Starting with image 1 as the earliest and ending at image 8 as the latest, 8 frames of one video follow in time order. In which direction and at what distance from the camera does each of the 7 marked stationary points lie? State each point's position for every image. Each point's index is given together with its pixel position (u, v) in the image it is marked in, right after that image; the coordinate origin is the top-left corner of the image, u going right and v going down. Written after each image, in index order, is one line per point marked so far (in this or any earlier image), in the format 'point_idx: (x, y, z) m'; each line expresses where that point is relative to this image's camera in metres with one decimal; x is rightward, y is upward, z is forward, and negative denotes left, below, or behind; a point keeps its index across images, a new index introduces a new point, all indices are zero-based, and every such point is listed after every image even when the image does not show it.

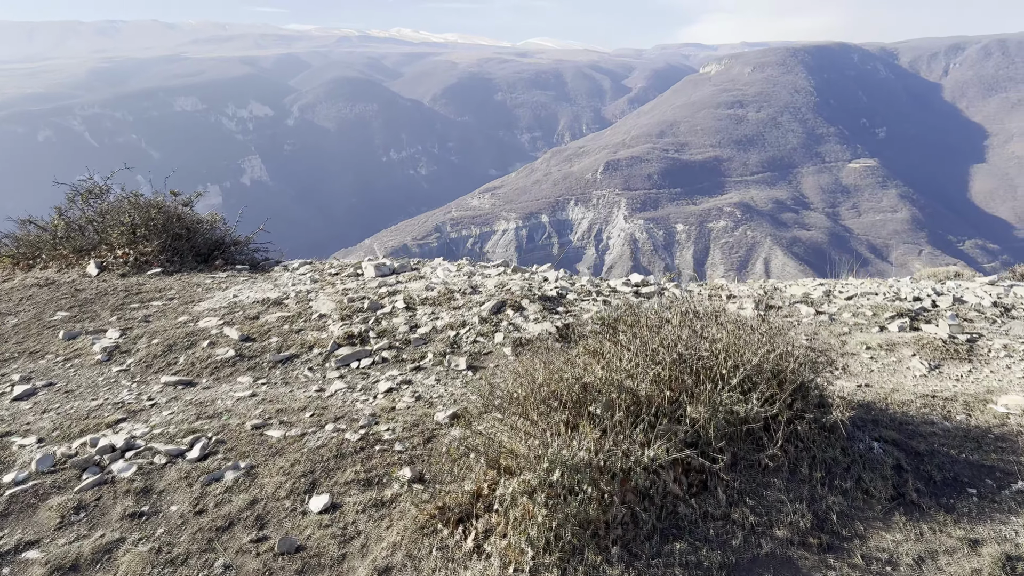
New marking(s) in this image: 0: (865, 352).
0: (+3.7, -0.7, +8.5) m
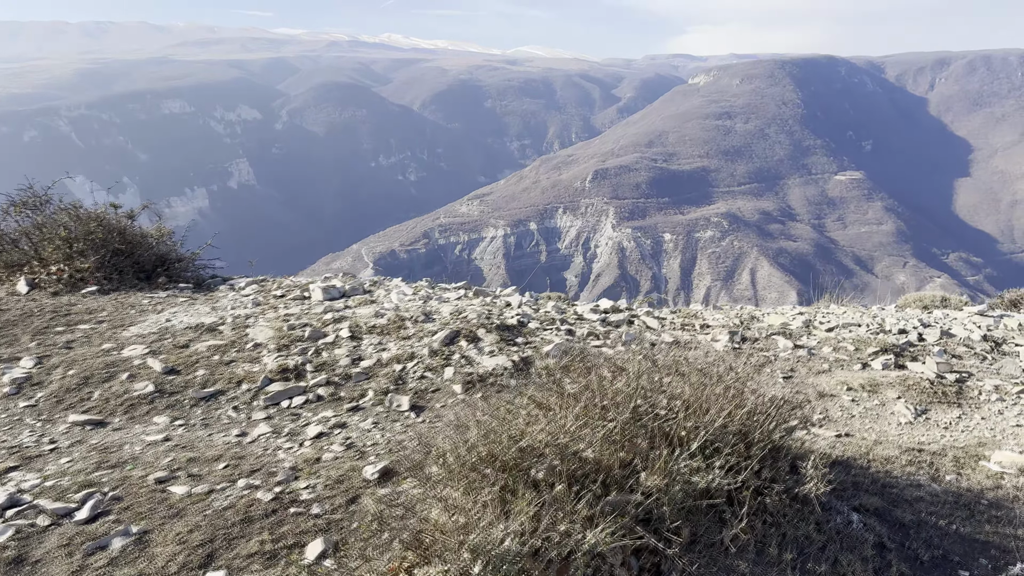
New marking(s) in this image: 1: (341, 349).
0: (+3.2, -1.0, +7.8) m
1: (-1.7, -0.6, +8.2) m
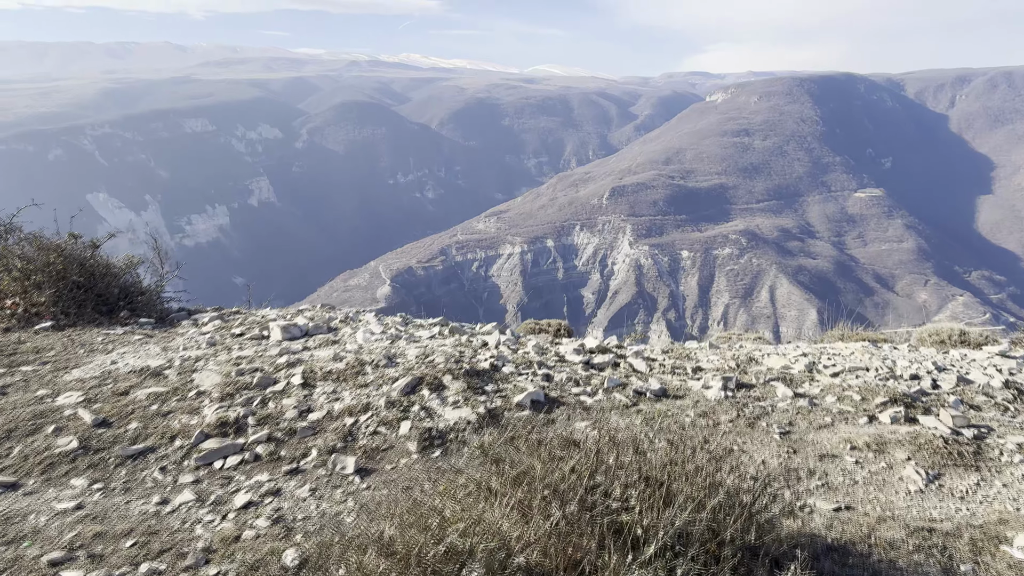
0: (+2.9, -1.4, +6.9) m
1: (-2.0, -1.0, +7.5) m
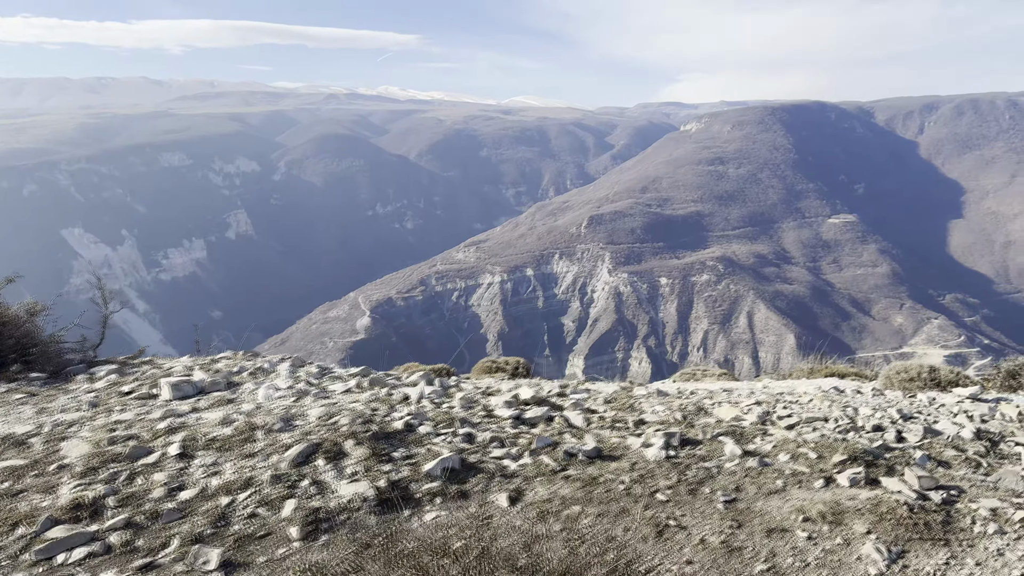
0: (+2.2, -1.8, +6.1) m
1: (-2.8, -1.5, +6.5) m
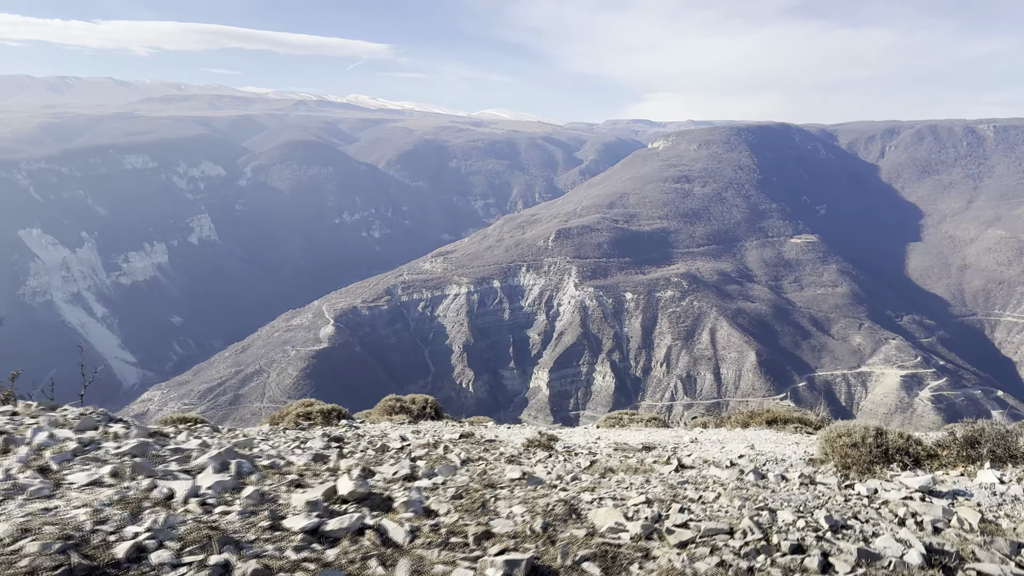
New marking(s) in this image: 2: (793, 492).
0: (+0.8, -2.3, +4.0) m
1: (-4.2, -1.9, +4.2) m
2: (+2.6, -1.8, +7.5) m
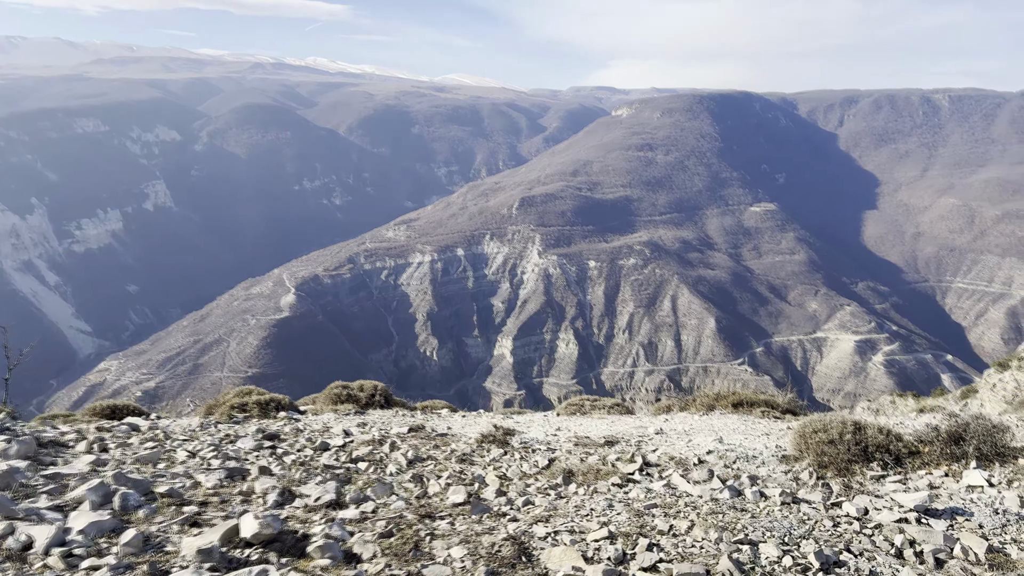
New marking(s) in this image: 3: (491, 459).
0: (+0.4, -2.4, +3.0) m
1: (-4.5, -2.0, +3.0) m
2: (+2.1, -1.8, +6.6) m
3: (-0.3, -2.3, +11.1) m
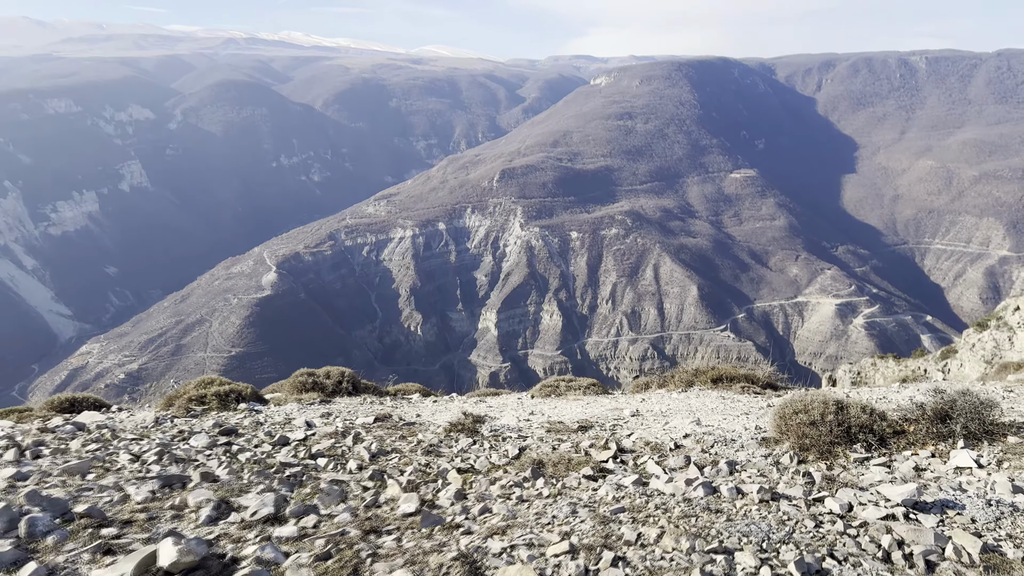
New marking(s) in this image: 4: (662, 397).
0: (+0.2, -2.4, +2.5) m
1: (-4.8, -2.1, +2.4) m
2: (+1.8, -1.6, +6.1) m
3: (-0.7, -2.1, +10.6) m
4: (+2.8, -1.9, +14.3) m
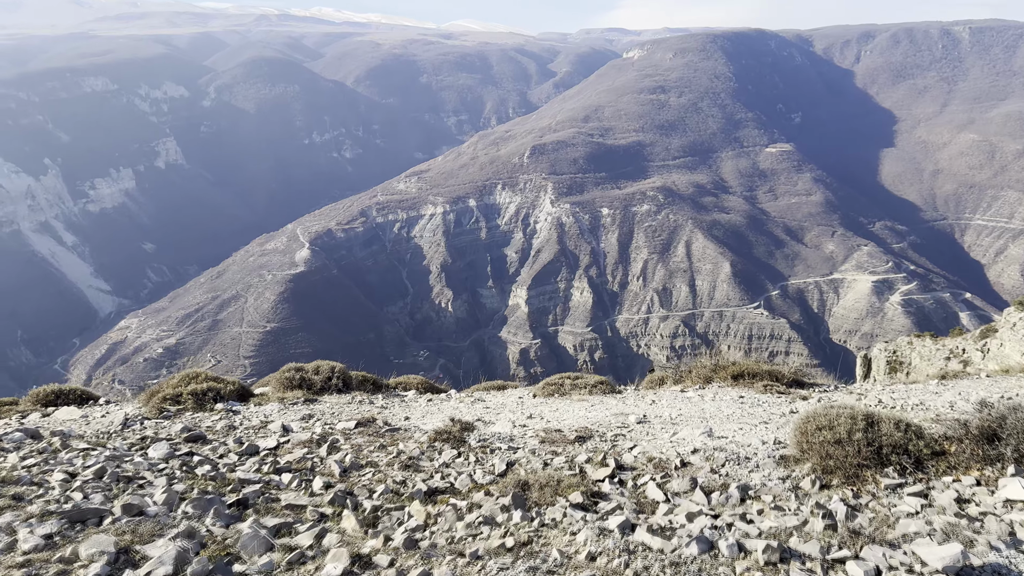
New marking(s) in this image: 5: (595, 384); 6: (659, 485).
0: (-0.2, -2.6, +1.5) m
1: (-5.2, -2.3, +1.5) m
2: (+1.5, -1.7, +5.0) m
3: (-0.8, -2.1, +9.5) m
4: (+2.8, -1.8, +13.1) m
5: (+1.5, -1.7, +14.3) m
6: (+1.5, -2.0, +8.3) m
